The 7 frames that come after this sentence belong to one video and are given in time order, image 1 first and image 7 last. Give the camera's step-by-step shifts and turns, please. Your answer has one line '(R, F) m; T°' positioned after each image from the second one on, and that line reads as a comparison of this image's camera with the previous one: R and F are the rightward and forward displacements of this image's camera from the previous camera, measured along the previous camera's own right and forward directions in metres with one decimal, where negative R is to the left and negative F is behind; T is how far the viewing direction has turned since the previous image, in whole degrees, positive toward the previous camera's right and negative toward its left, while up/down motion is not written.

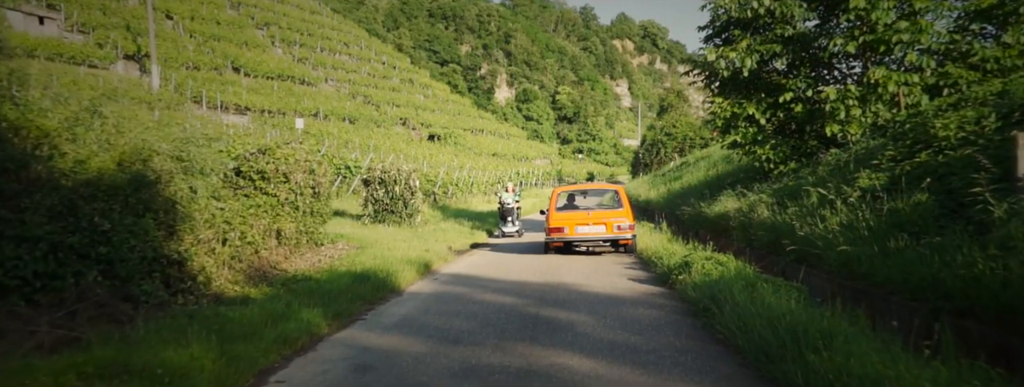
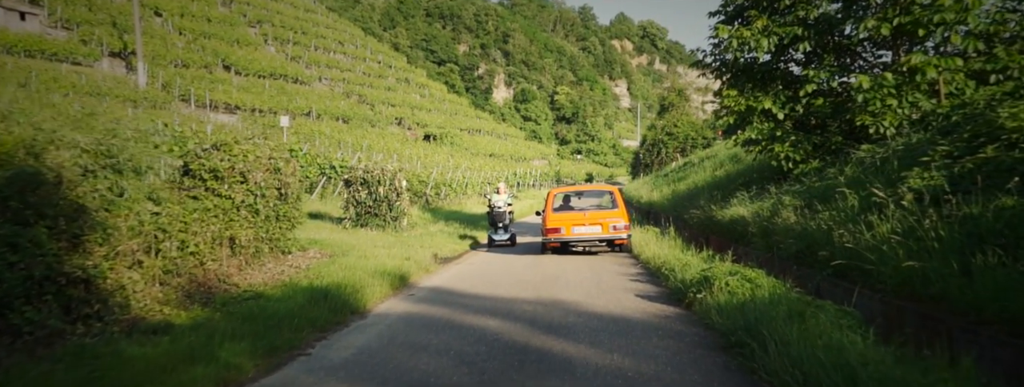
(+0.1, +1.1) m; 0°
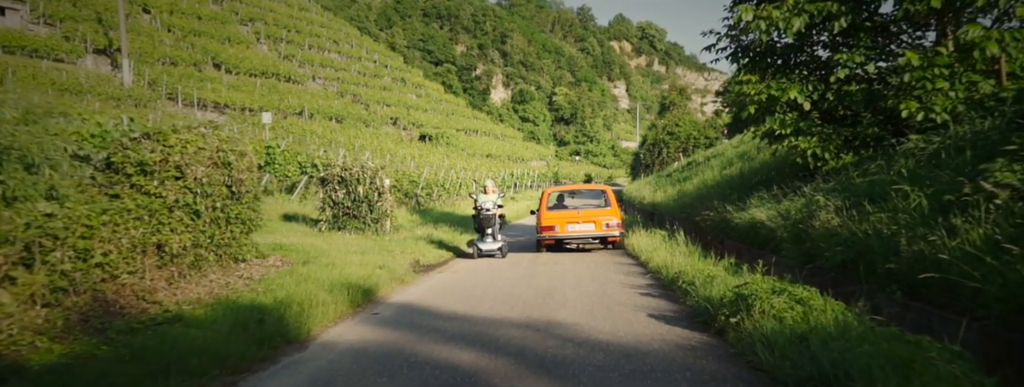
(+0.1, +1.3) m; 0°
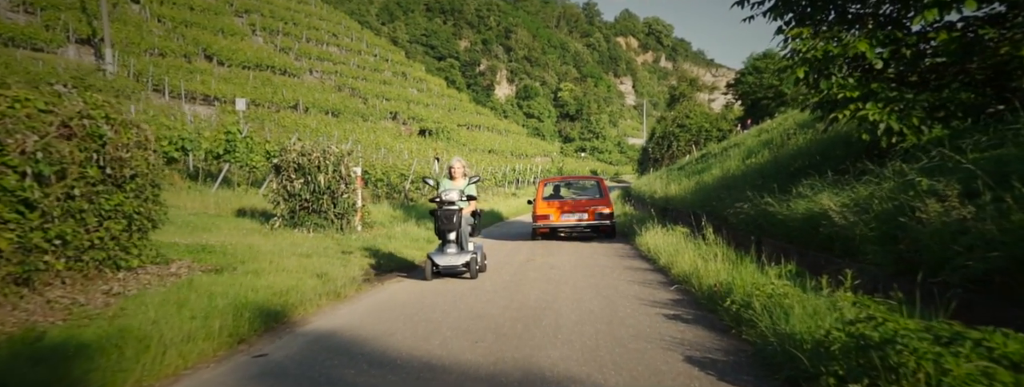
(+0.3, +2.2) m; -1°
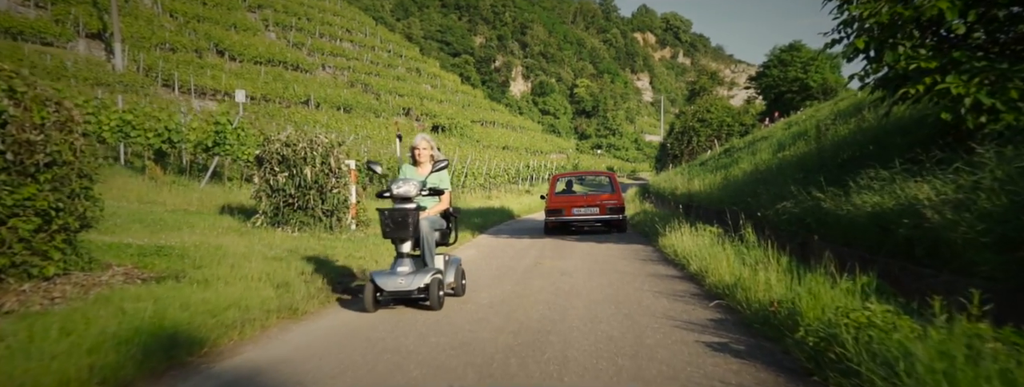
(+0.1, +1.2) m; -2°
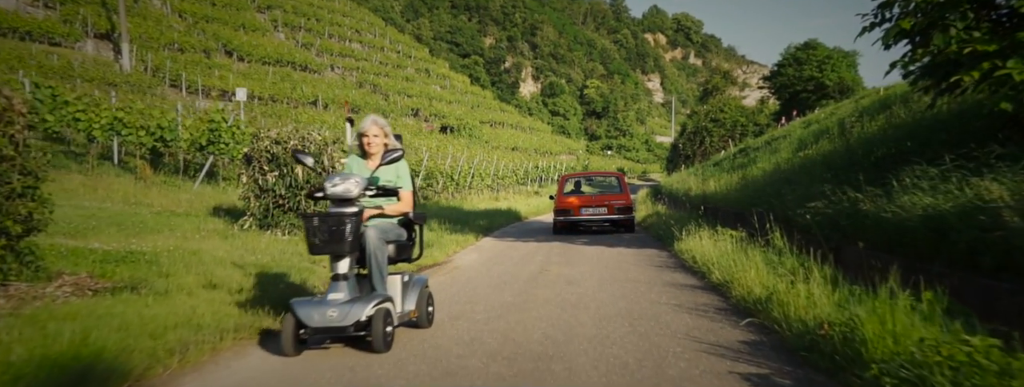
(+0.1, +0.7) m; -1°
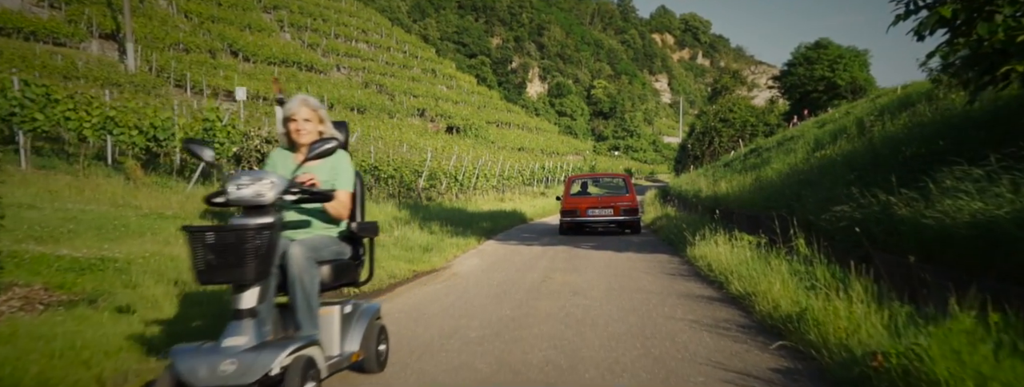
(+0.1, +0.5) m; -1°
